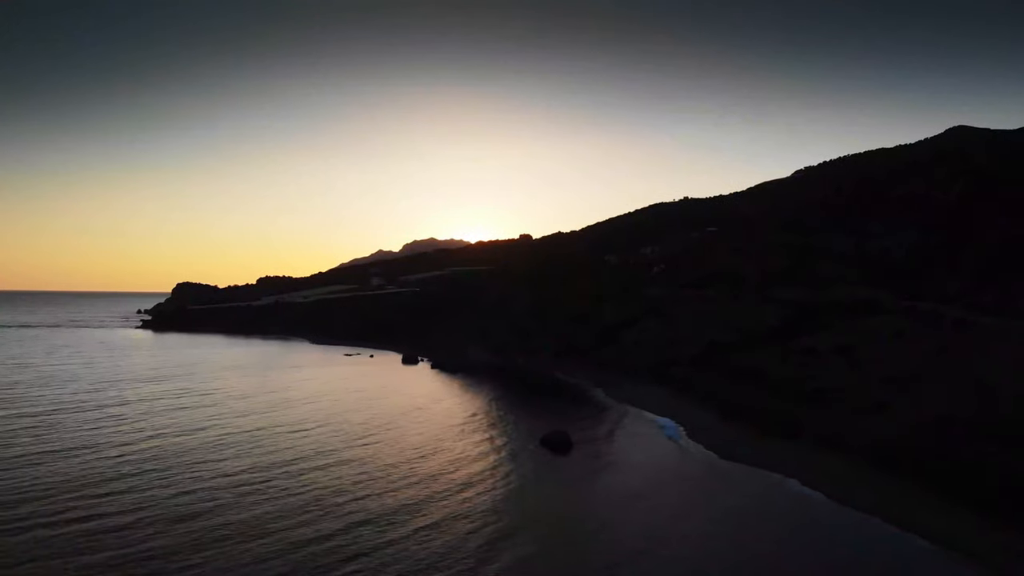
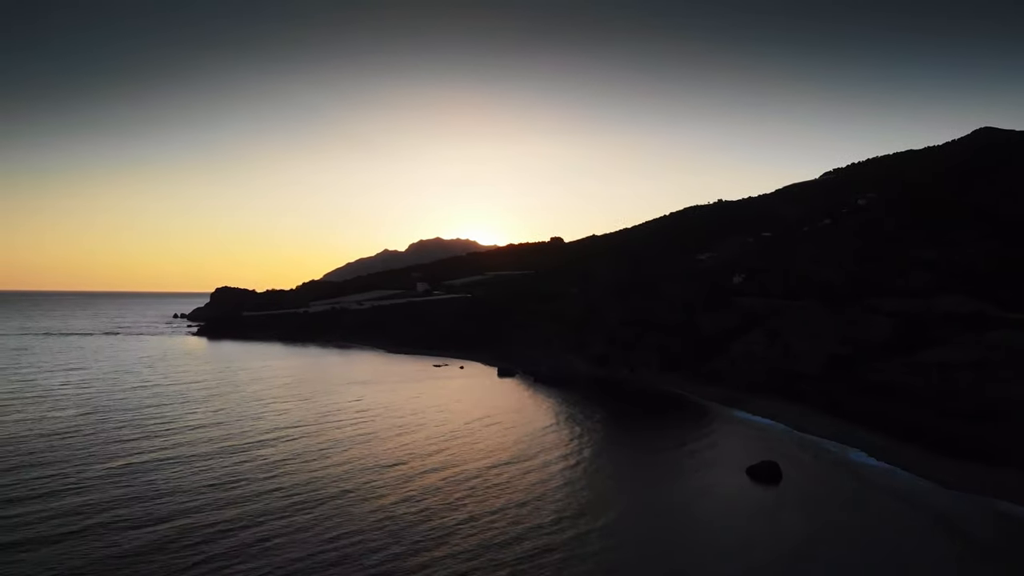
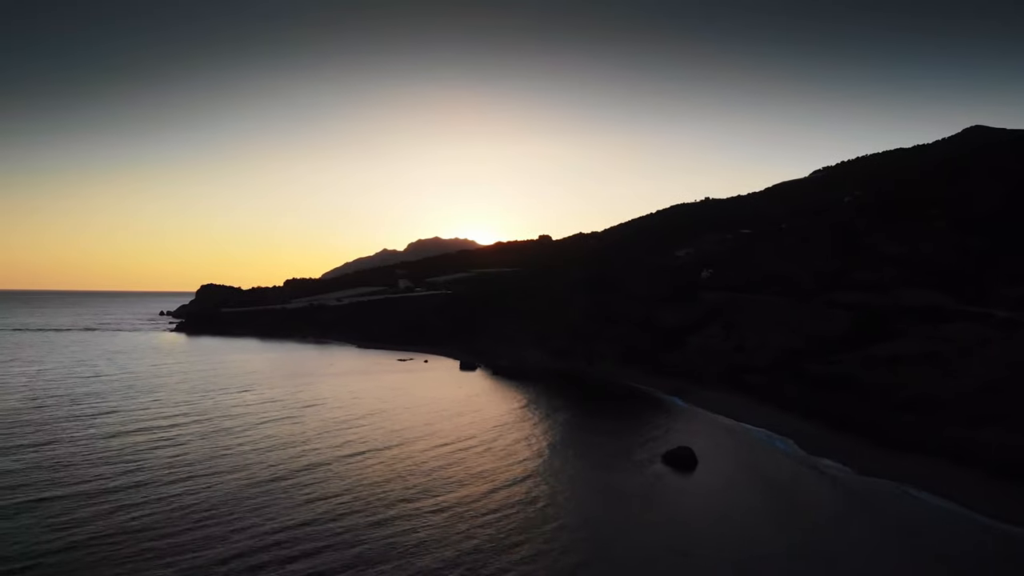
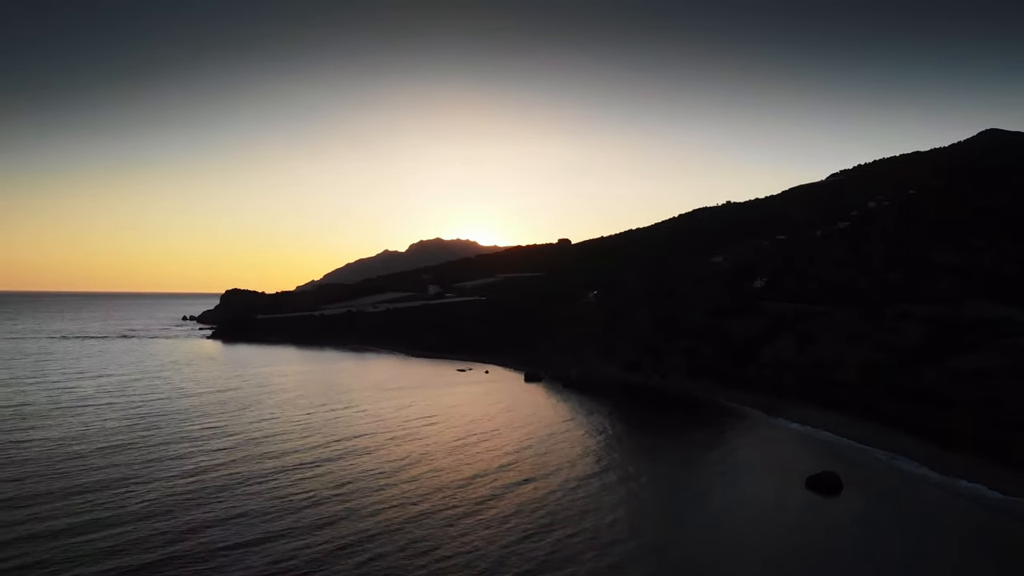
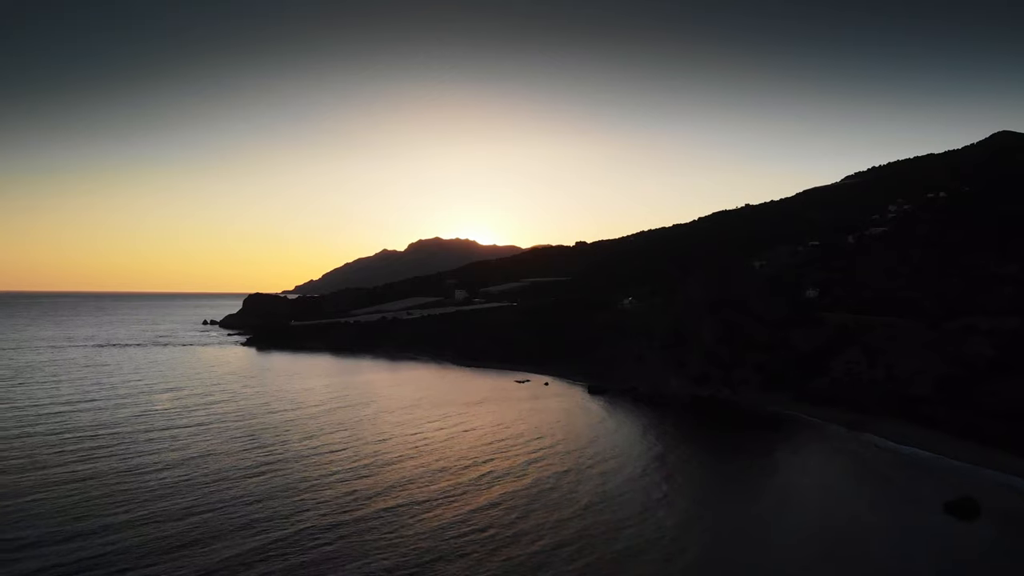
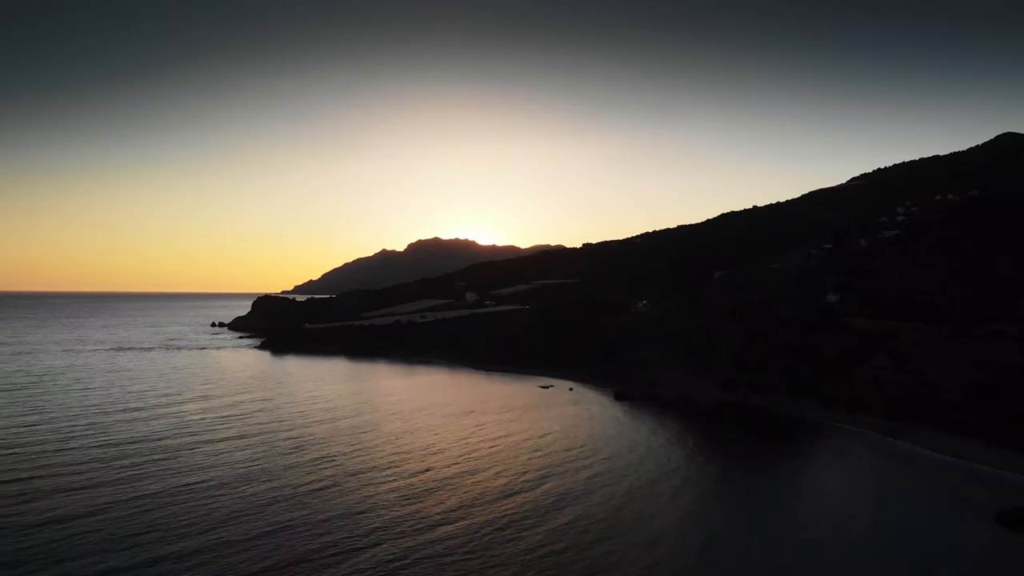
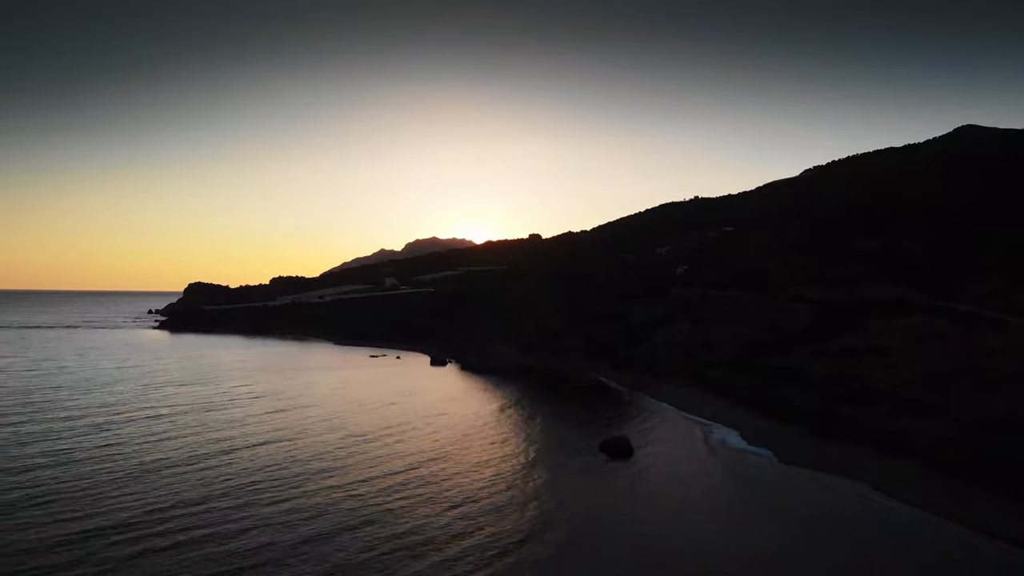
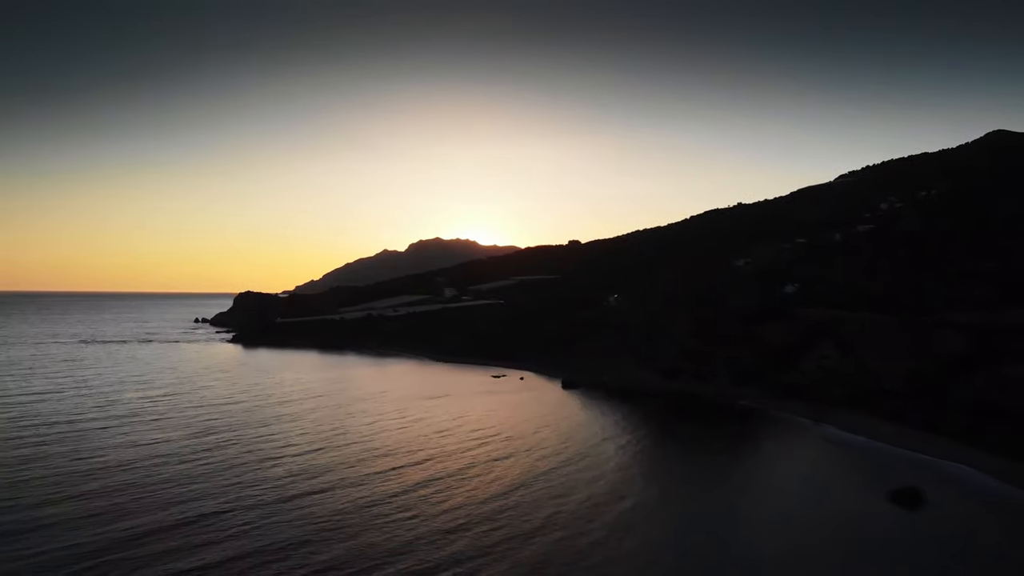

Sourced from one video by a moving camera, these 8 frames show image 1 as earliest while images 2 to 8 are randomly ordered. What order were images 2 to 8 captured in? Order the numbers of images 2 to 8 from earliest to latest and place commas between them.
7, 3, 2, 4, 8, 5, 6
